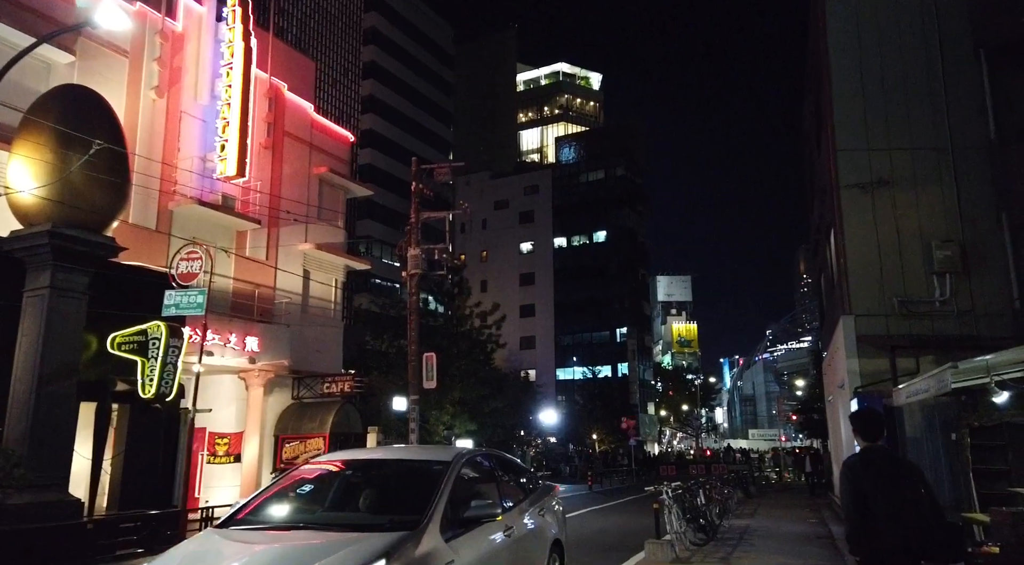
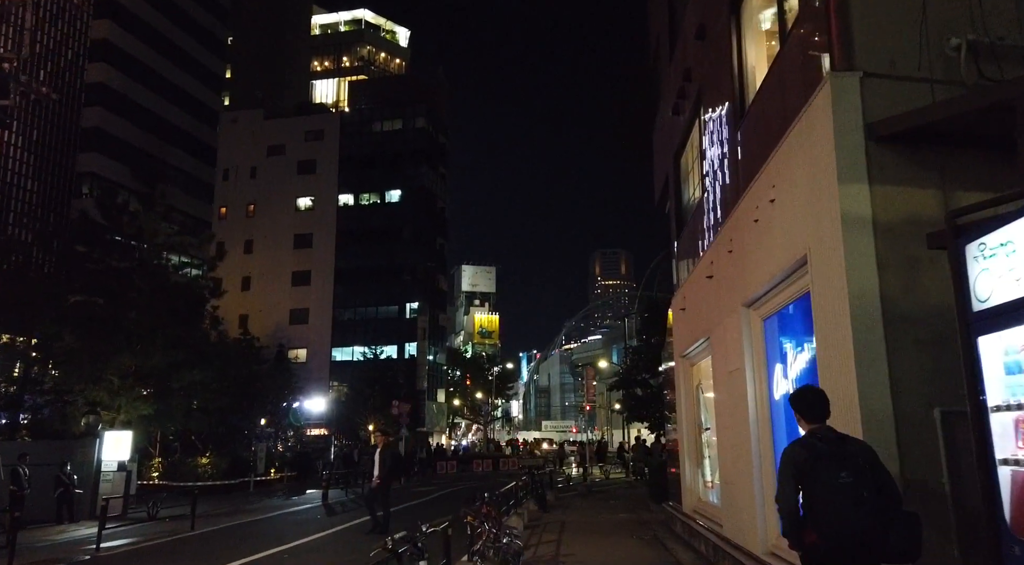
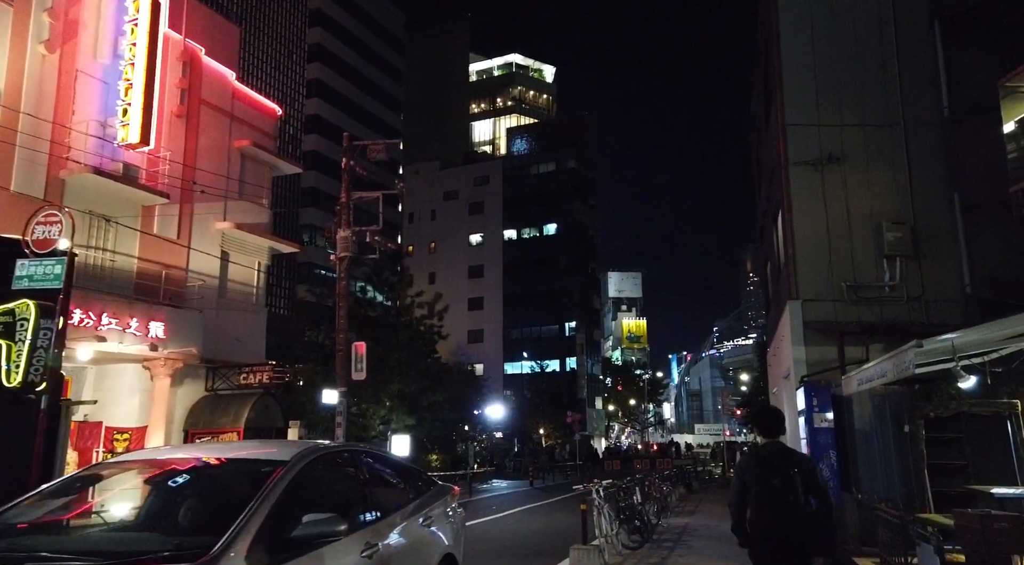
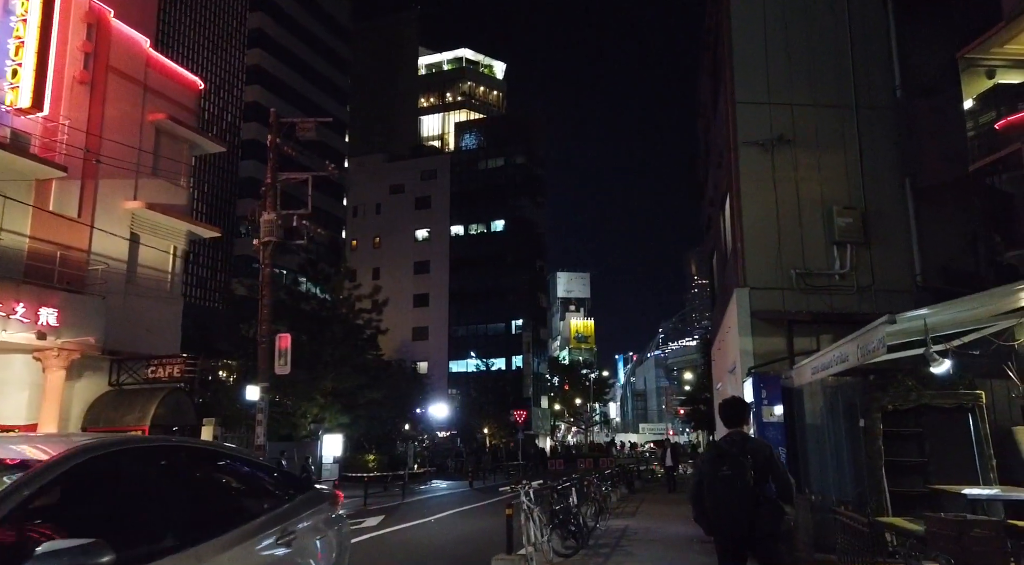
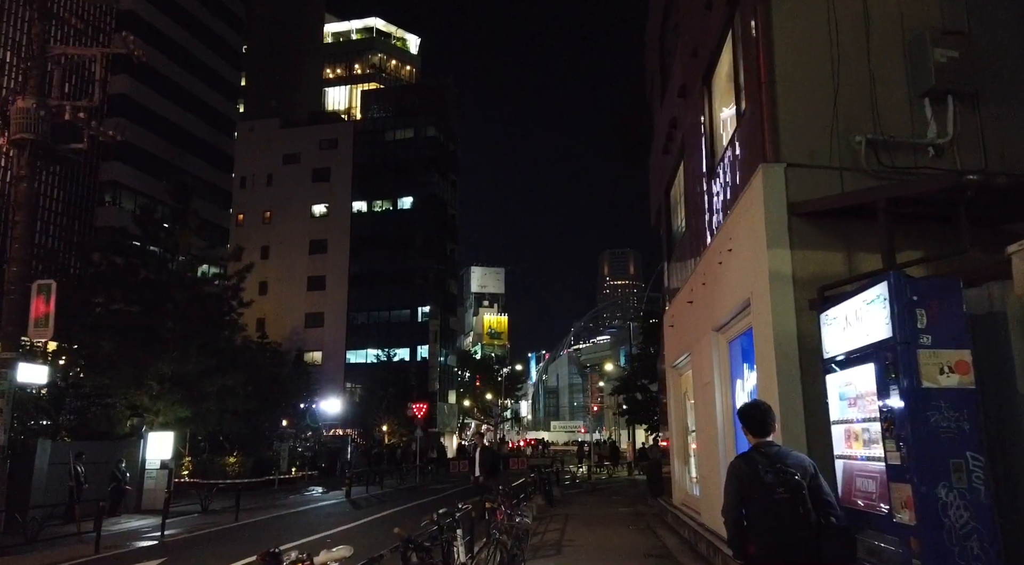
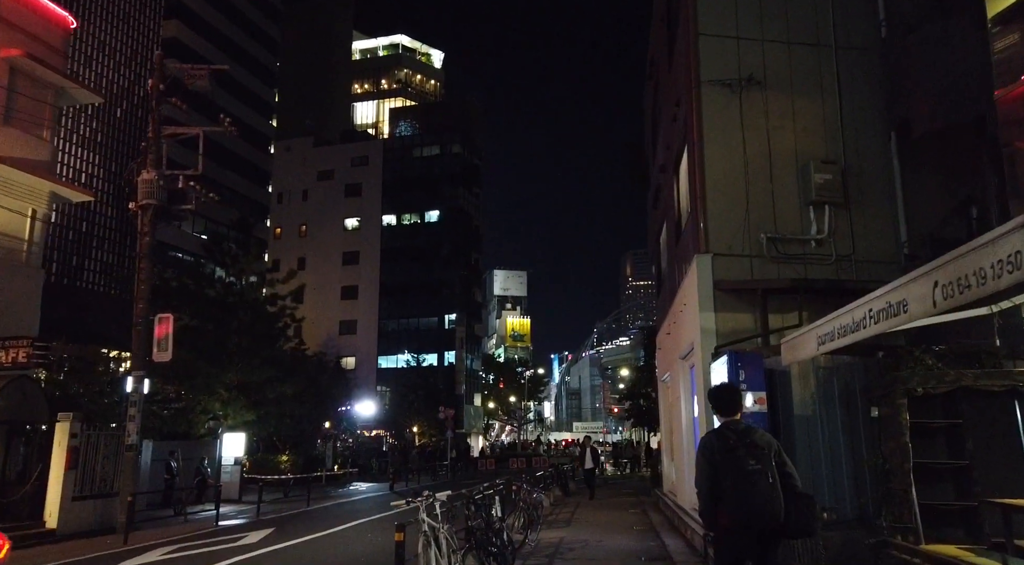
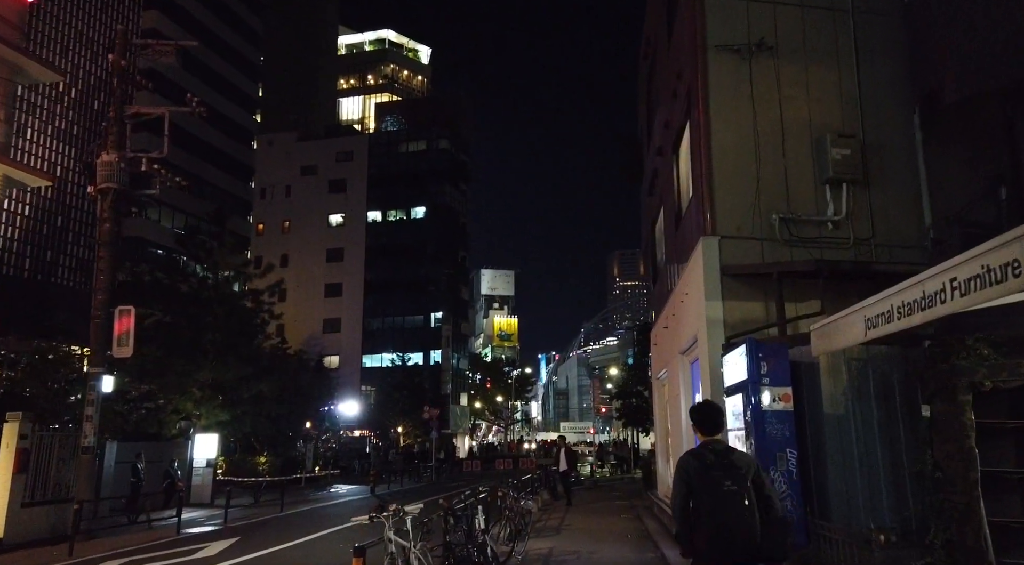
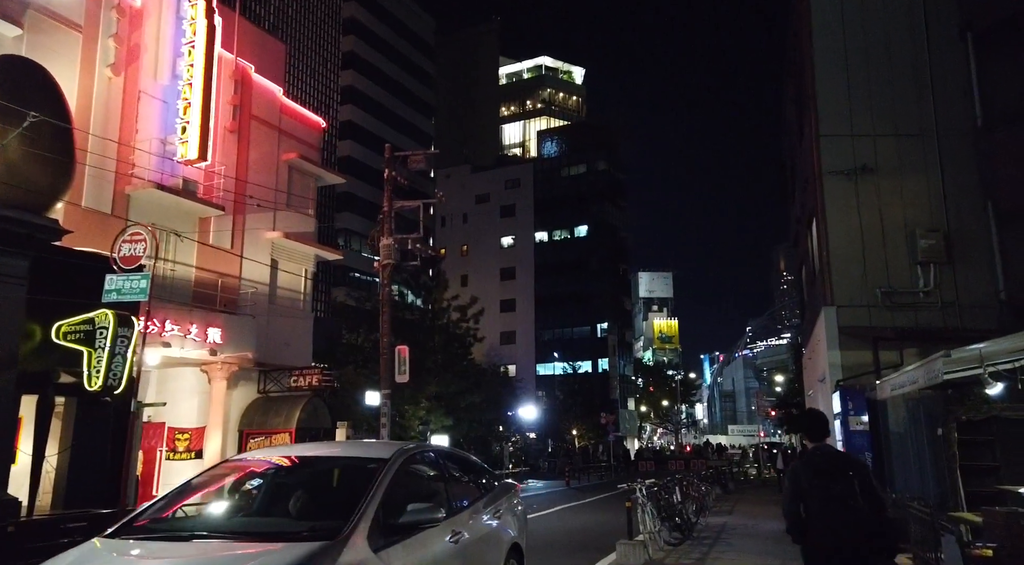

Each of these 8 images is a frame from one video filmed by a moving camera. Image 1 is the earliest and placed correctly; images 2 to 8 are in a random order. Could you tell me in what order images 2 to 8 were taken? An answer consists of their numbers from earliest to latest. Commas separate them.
8, 3, 4, 6, 7, 5, 2
